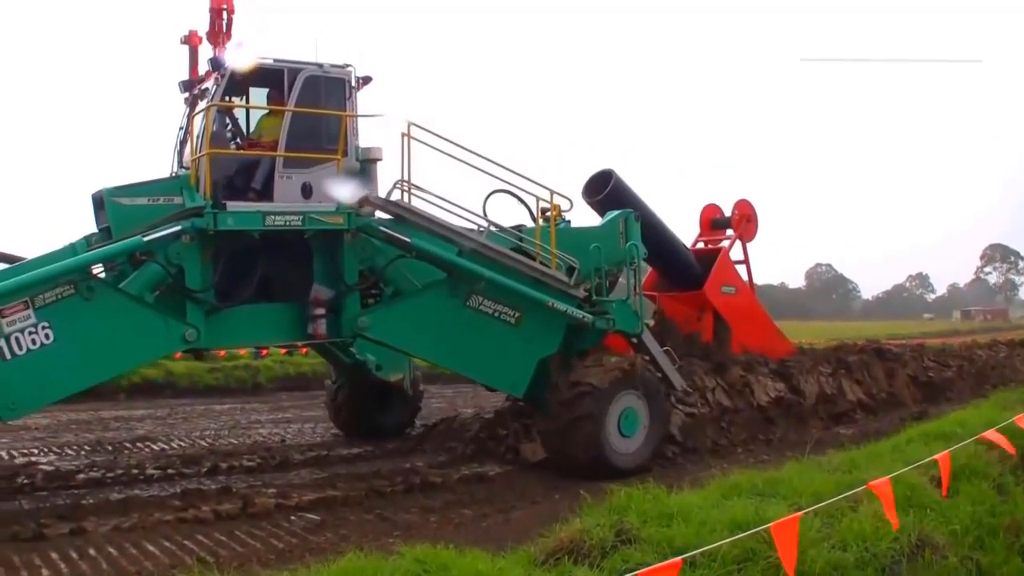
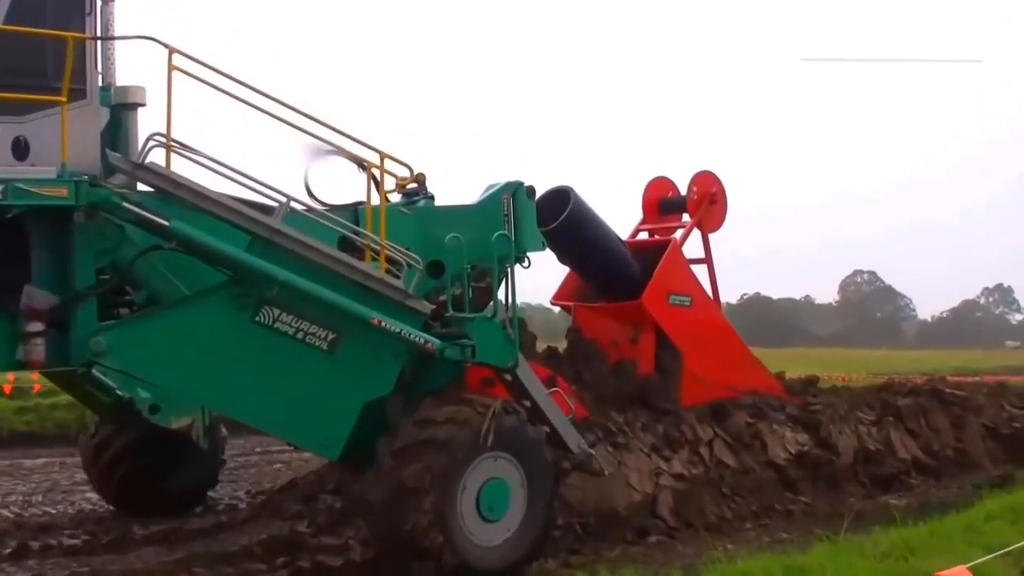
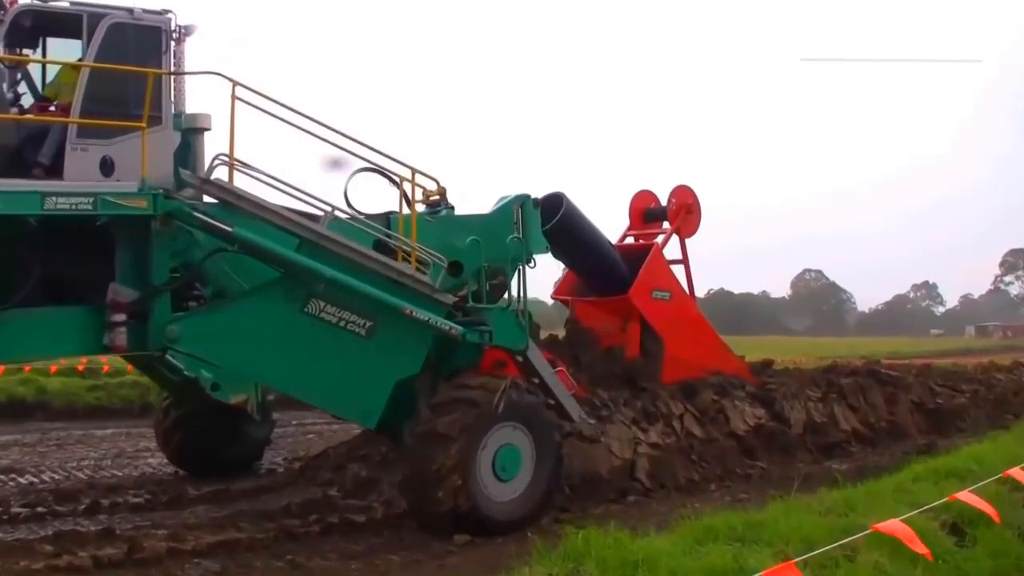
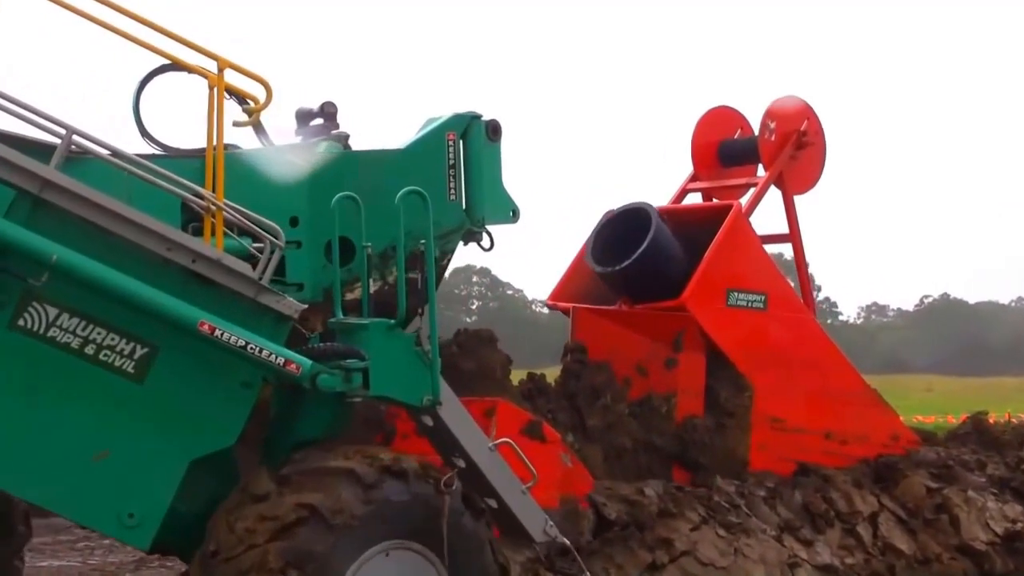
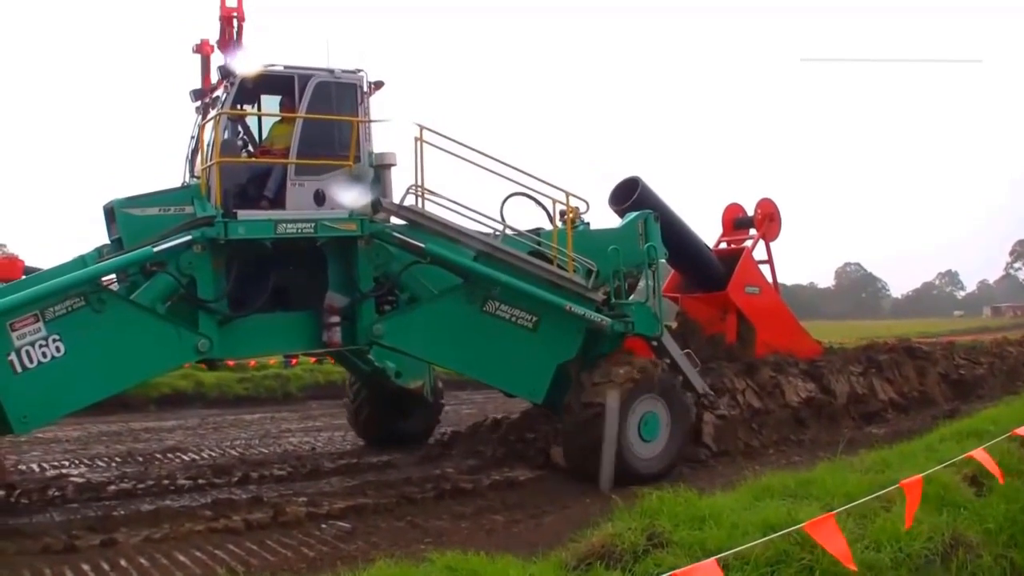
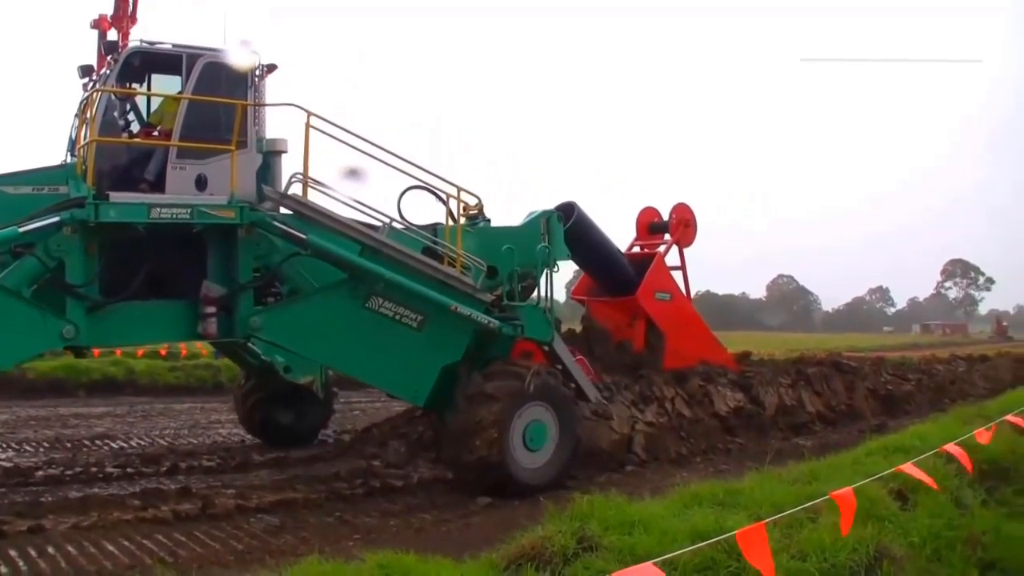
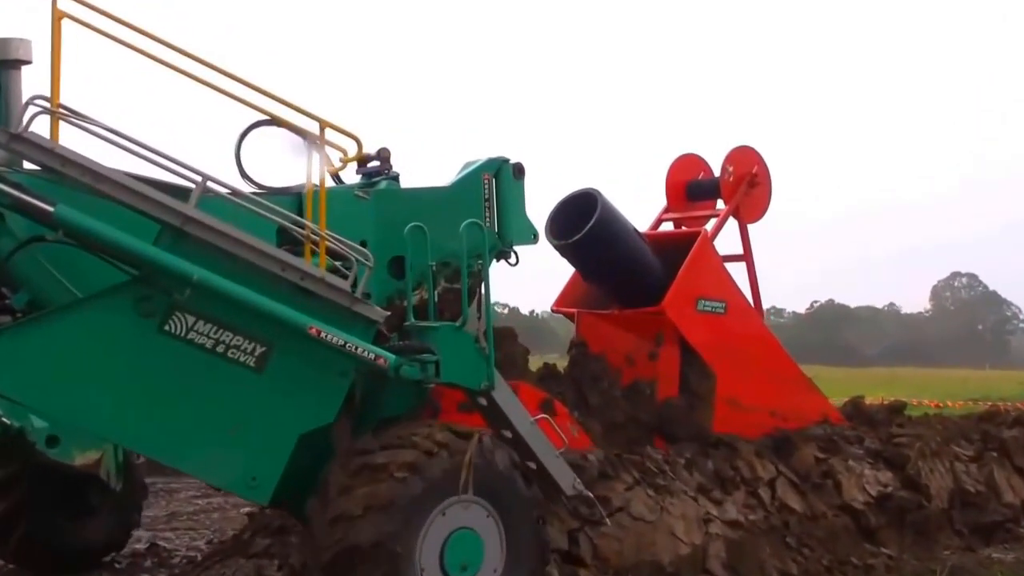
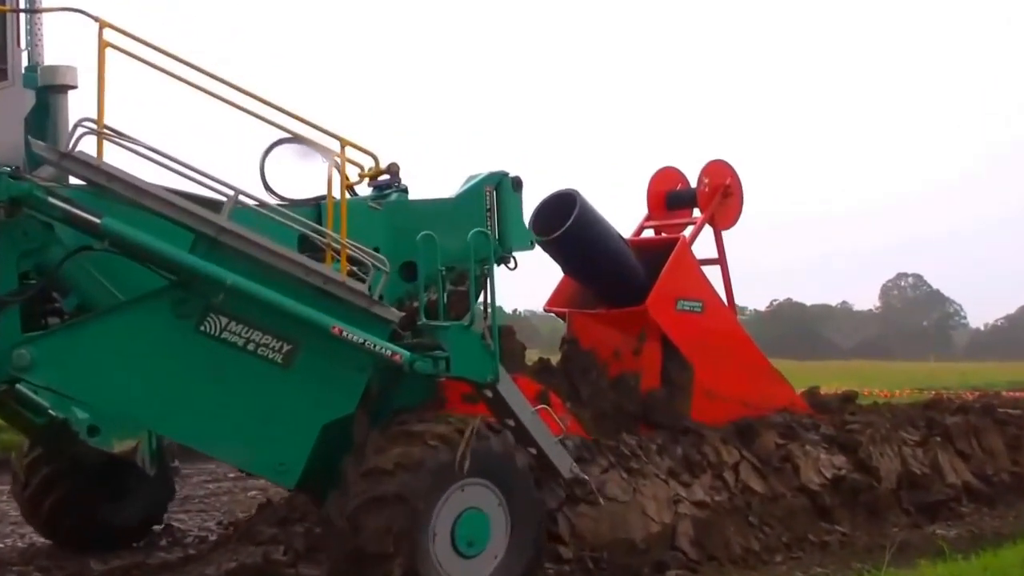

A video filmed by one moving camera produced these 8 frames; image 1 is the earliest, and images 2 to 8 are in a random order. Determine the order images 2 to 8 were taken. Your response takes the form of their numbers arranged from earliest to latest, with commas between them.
5, 6, 3, 2, 8, 7, 4
